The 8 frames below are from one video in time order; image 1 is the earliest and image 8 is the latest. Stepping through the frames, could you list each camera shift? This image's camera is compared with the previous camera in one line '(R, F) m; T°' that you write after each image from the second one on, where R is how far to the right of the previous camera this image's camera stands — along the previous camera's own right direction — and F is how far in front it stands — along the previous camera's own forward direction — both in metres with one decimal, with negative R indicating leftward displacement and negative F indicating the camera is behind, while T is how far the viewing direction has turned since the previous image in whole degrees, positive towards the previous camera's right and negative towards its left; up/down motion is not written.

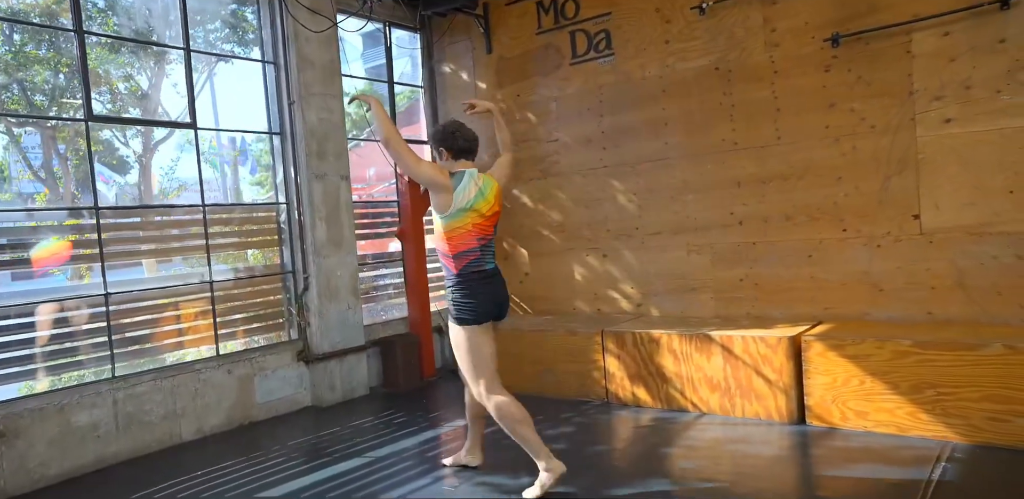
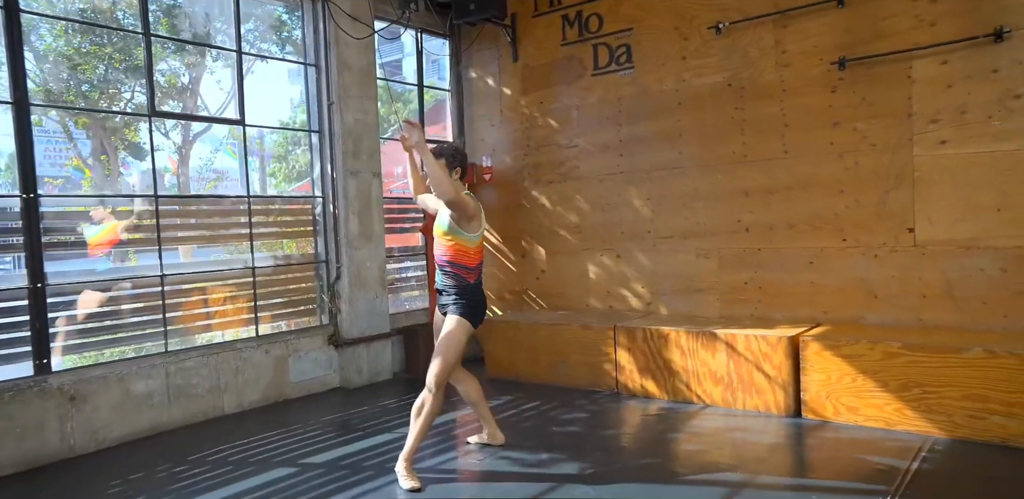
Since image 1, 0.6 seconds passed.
(-0.1, -0.3) m; -1°
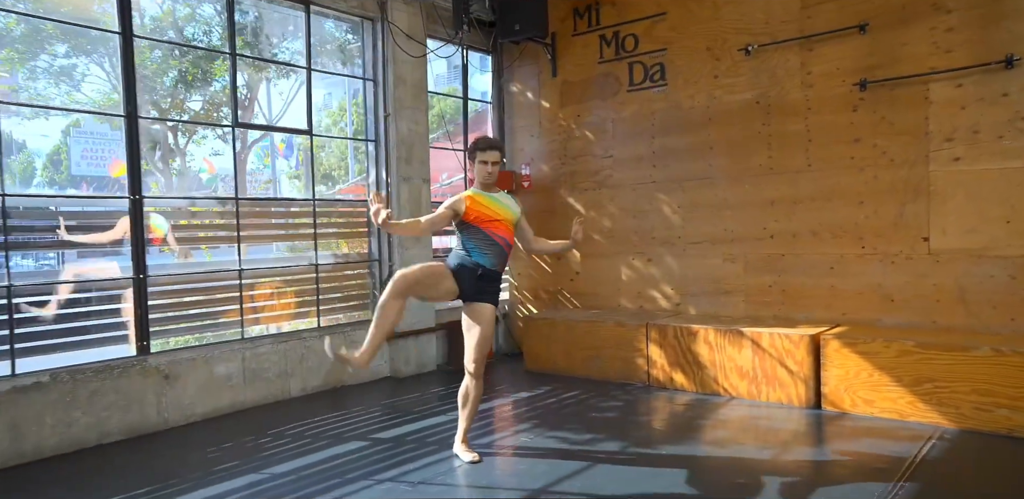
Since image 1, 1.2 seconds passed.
(-0.2, -0.4) m; -1°
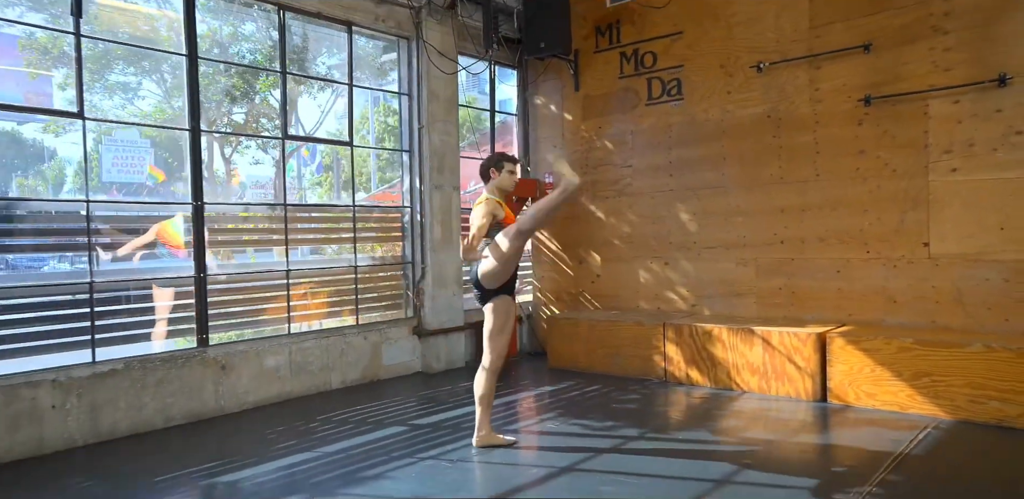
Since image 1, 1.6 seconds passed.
(-0.1, -0.3) m; -1°
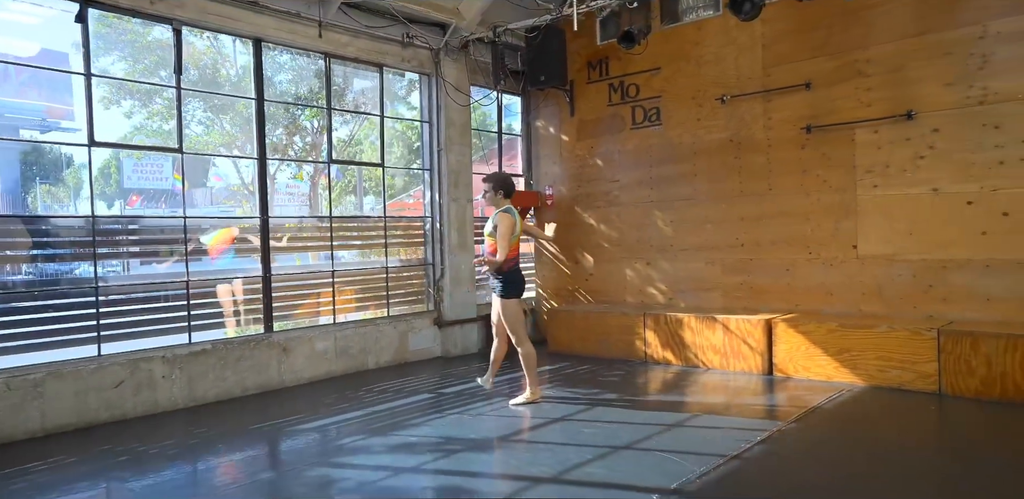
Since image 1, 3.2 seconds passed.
(0.0, -1.0) m; 0°
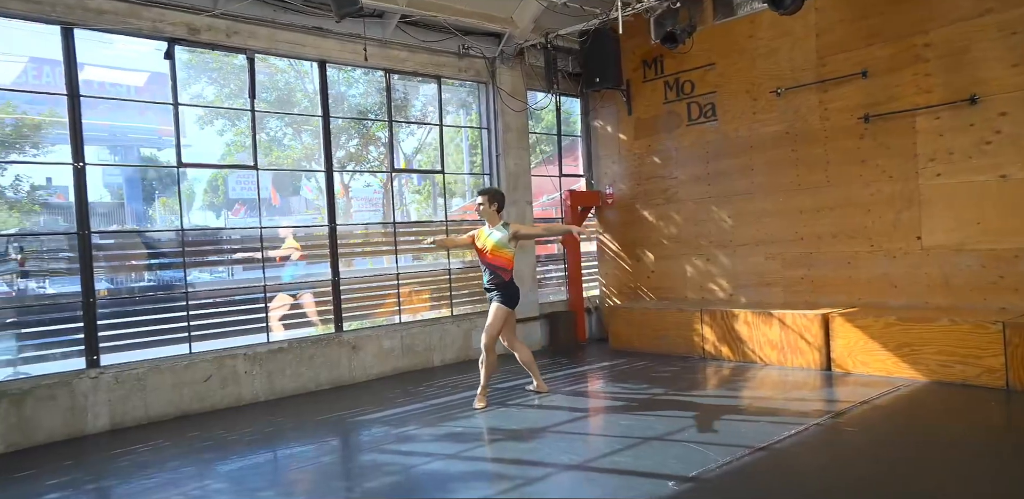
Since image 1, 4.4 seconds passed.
(+0.3, -0.2) m; -8°
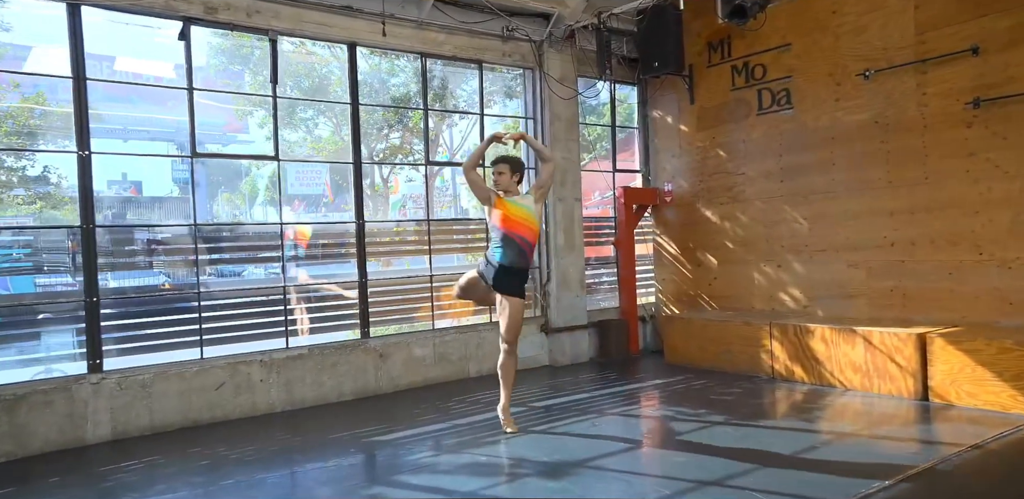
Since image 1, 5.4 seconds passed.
(+0.1, +0.6) m; -5°
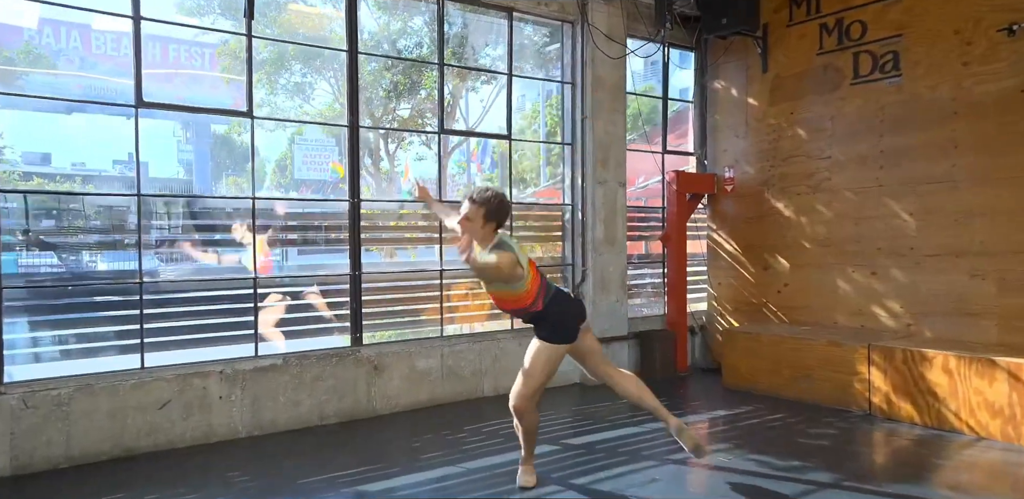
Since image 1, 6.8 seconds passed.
(-0.1, +1.1) m; -1°
